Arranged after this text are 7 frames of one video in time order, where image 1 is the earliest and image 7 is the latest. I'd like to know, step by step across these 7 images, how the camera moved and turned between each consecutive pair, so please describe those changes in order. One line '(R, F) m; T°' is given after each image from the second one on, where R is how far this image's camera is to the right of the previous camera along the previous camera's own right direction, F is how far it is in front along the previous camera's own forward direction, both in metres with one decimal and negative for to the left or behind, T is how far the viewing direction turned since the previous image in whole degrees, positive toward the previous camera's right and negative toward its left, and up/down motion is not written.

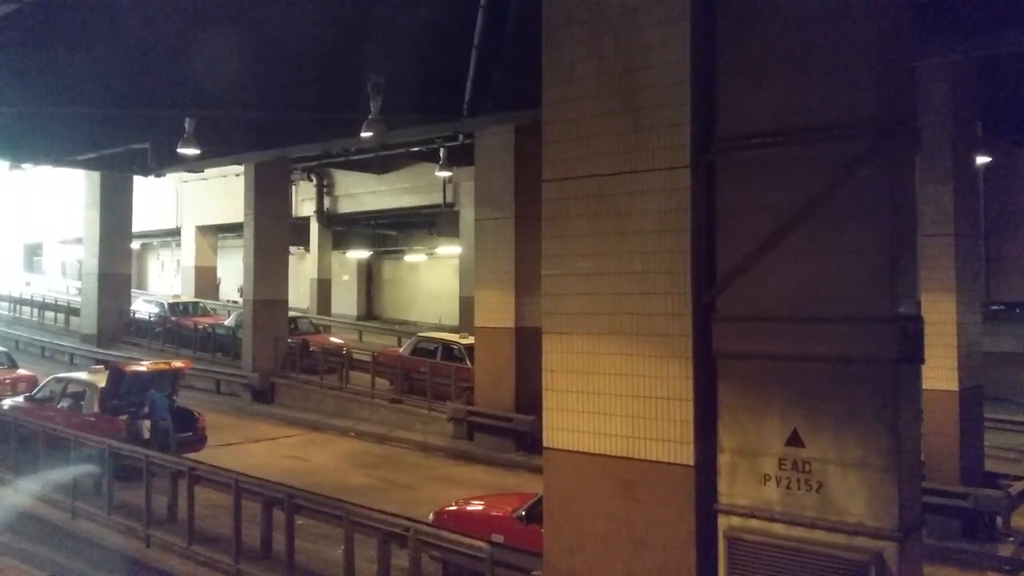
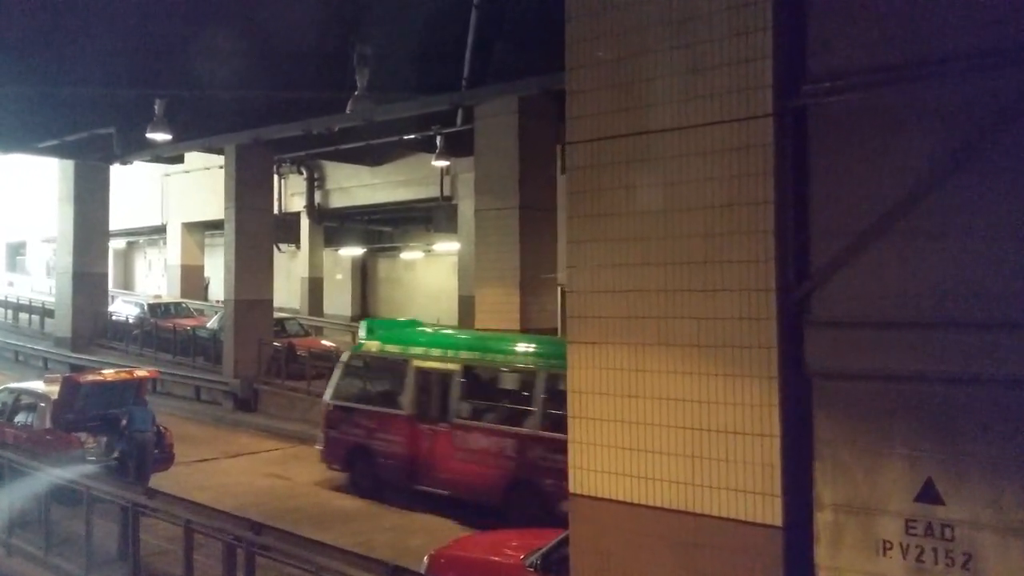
(-0.1, +1.6) m; 0°
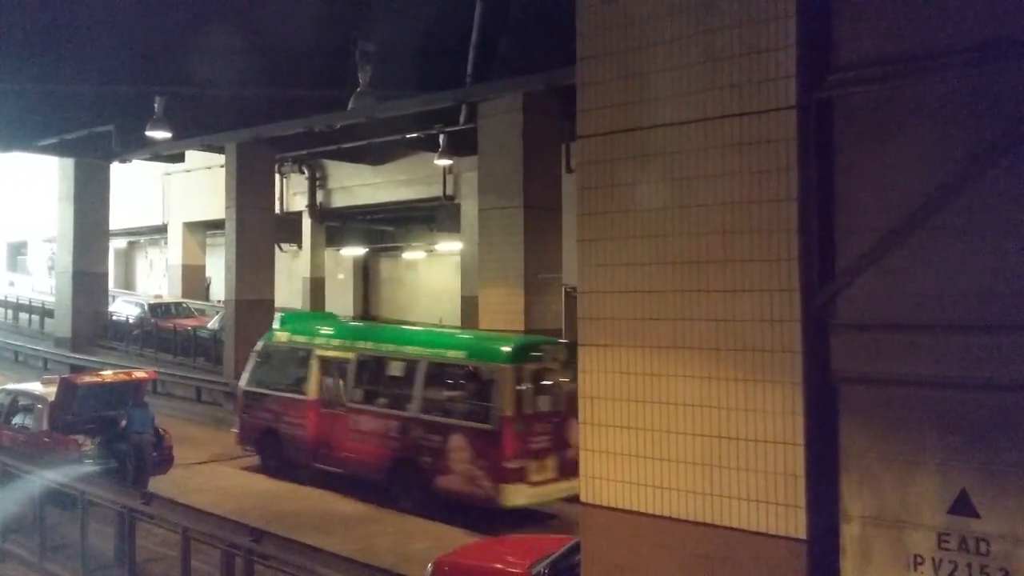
(0.0, +0.2) m; 0°
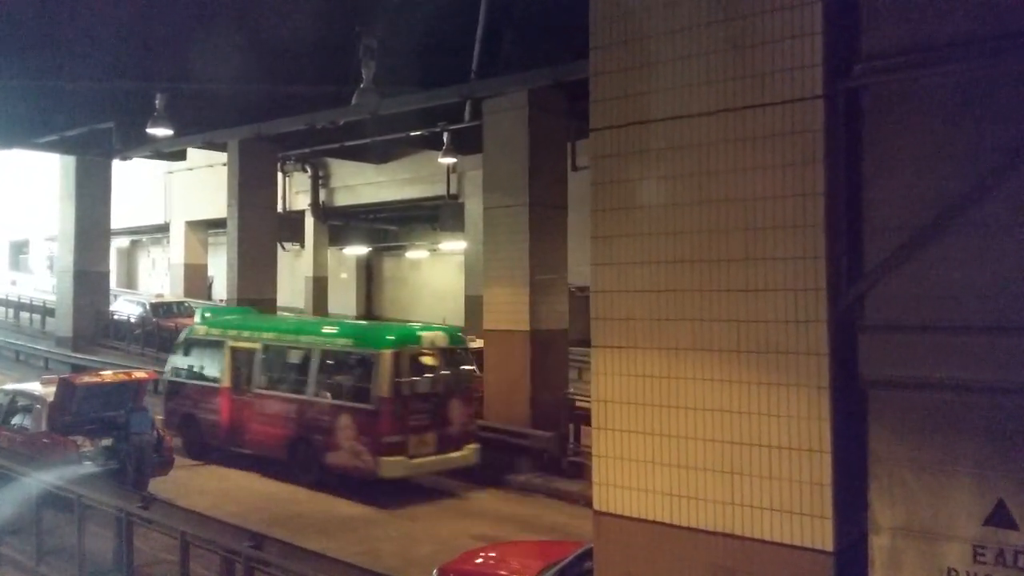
(0.0, +0.2) m; 0°
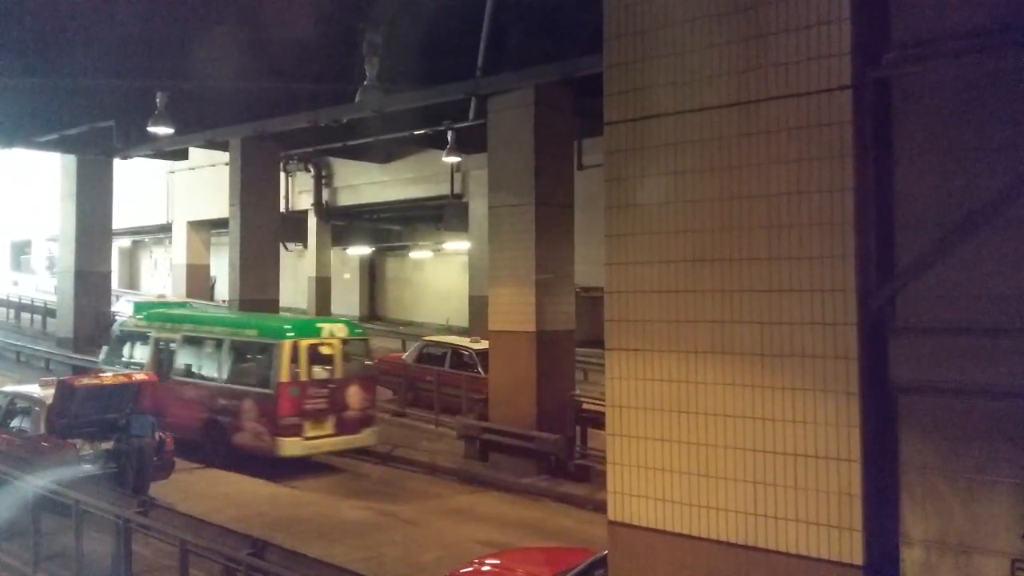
(0.0, +0.2) m; 0°
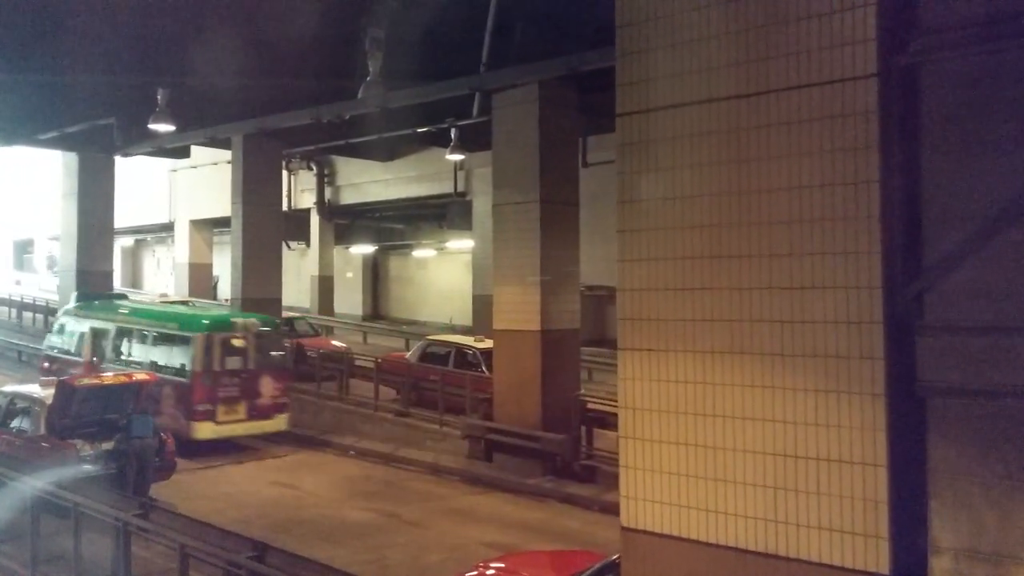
(0.0, +0.2) m; 0°
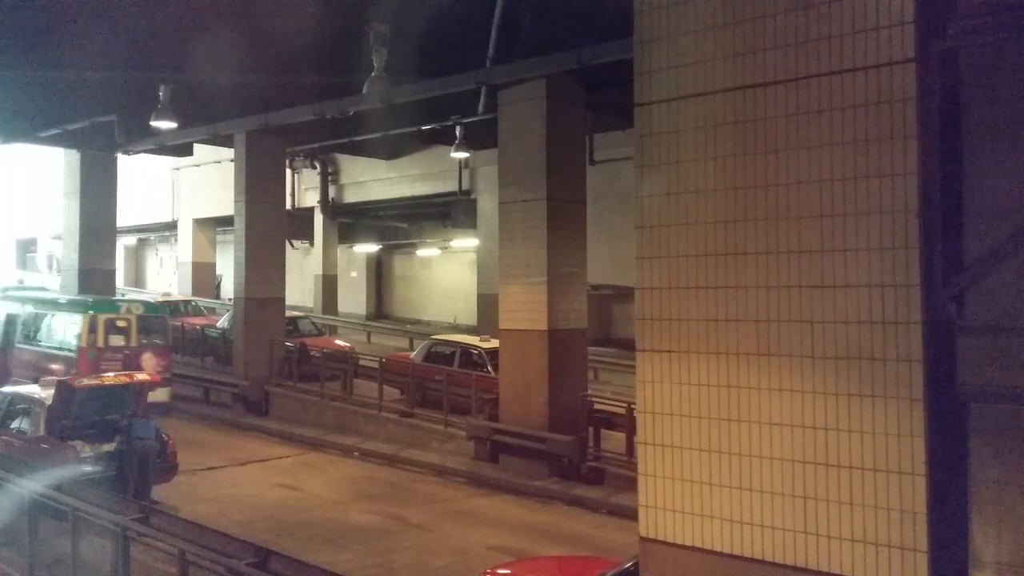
(0.0, +0.2) m; 0°
